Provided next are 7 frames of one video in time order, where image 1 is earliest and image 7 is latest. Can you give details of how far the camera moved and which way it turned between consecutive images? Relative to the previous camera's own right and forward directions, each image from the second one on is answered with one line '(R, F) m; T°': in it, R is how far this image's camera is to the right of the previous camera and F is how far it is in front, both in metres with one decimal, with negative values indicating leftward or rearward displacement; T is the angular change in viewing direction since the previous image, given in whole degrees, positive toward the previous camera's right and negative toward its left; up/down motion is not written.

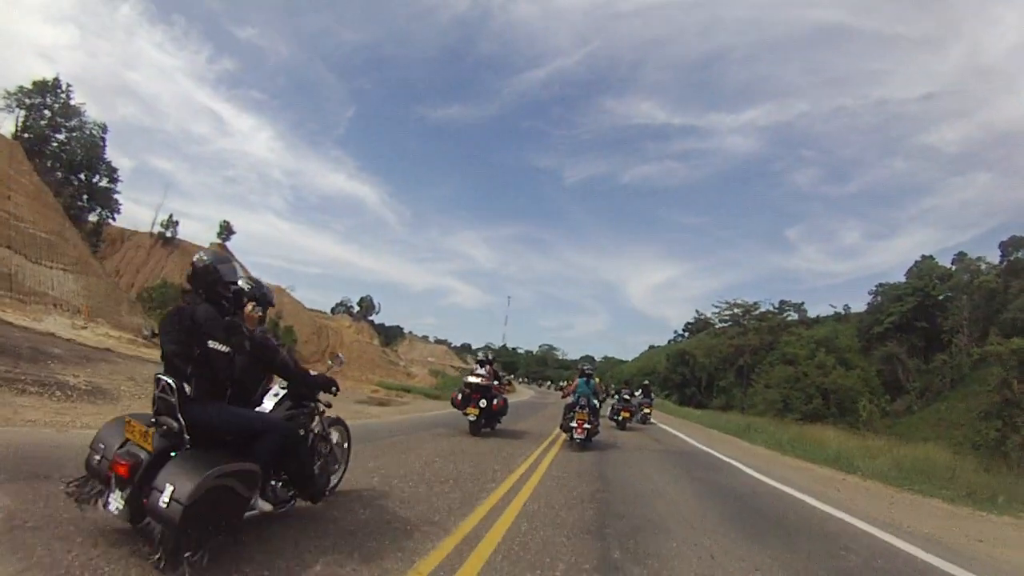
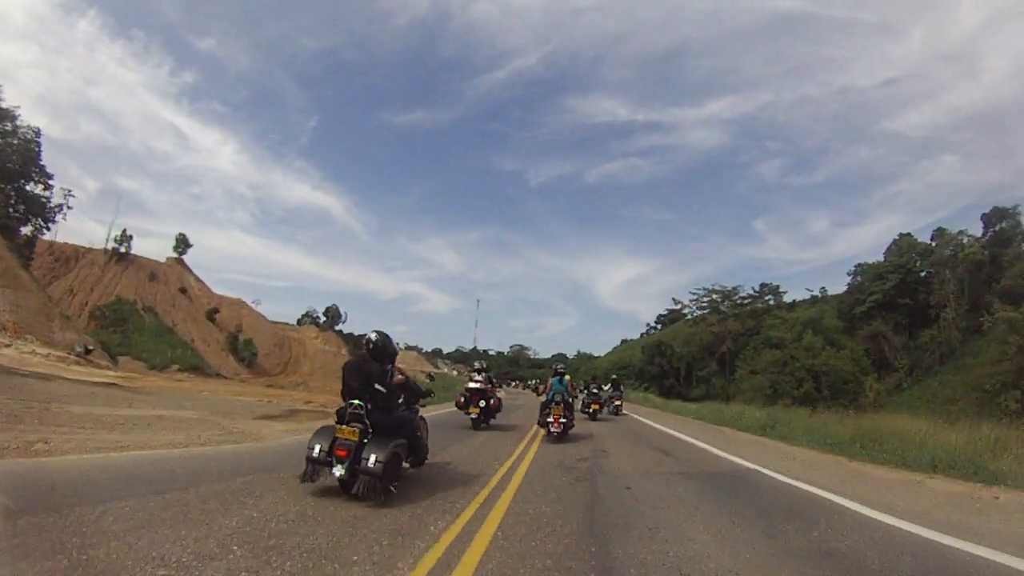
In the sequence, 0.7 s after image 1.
(+0.2, +2.2) m; +2°
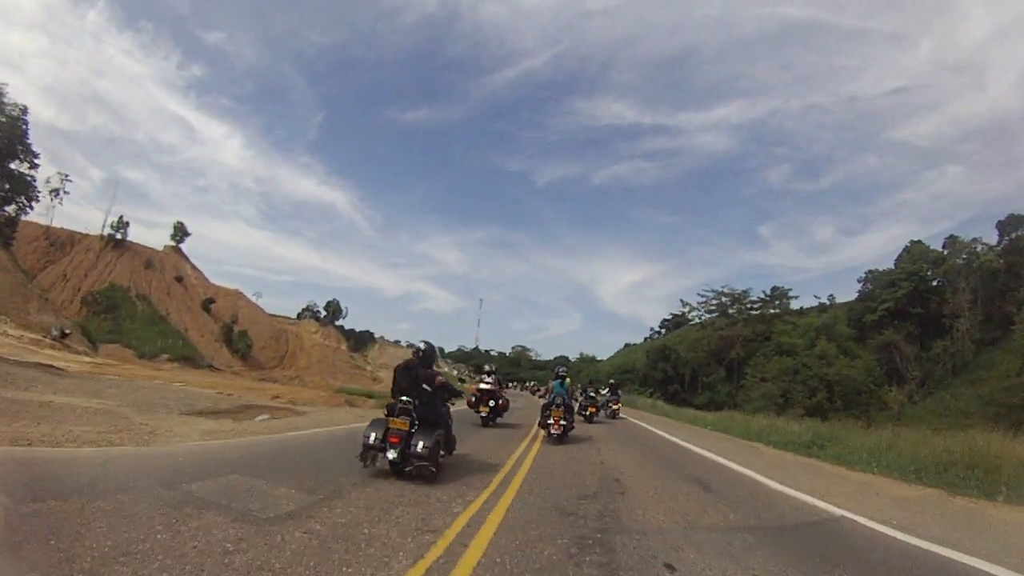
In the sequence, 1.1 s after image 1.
(+0.1, +1.3) m; 0°
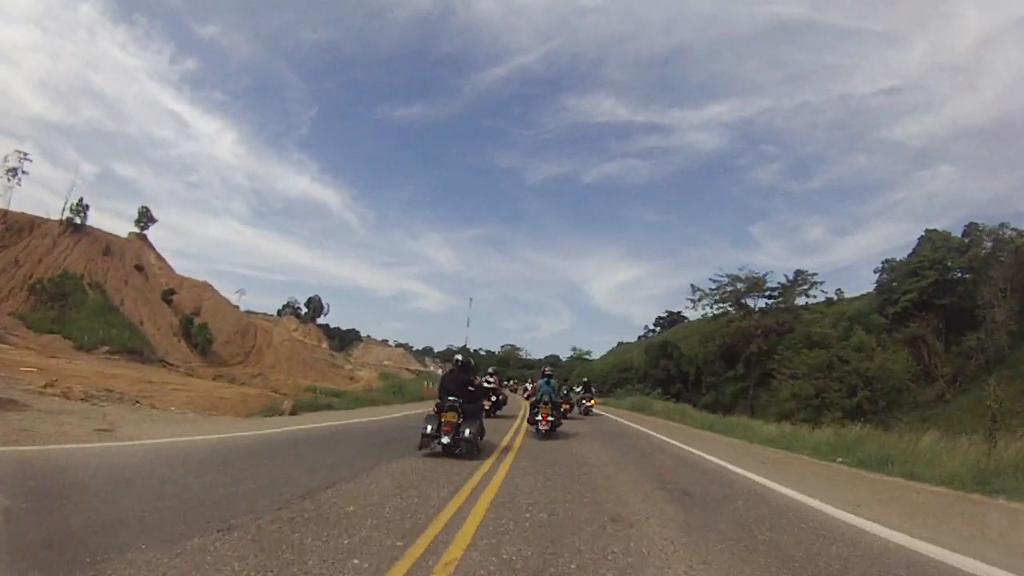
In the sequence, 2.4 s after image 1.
(+0.2, +4.5) m; +1°
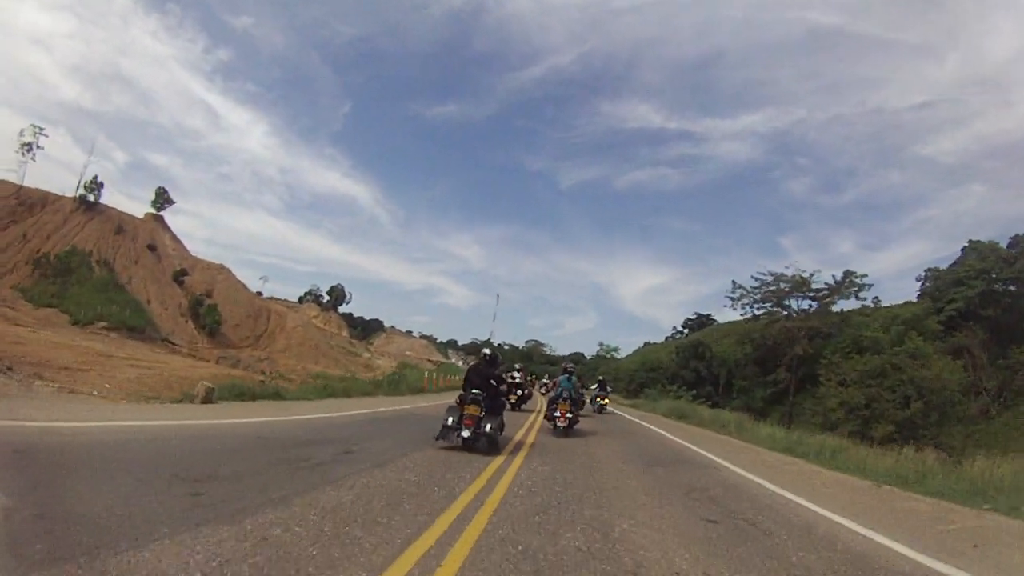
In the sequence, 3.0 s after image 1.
(+0.1, +2.1) m; -2°
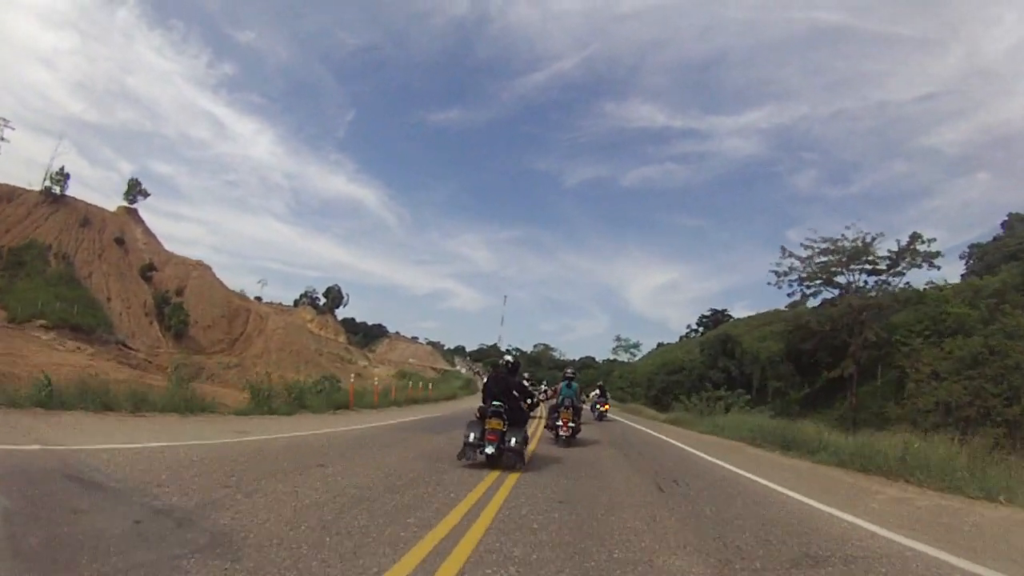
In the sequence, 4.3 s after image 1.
(+0.3, +4.8) m; -1°
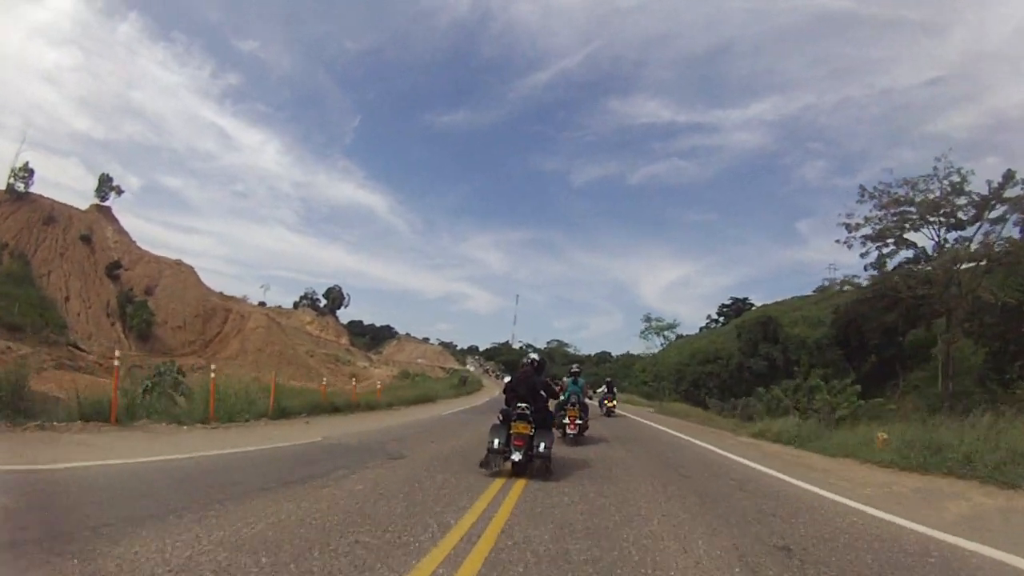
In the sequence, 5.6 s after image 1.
(+0.3, +4.5) m; -1°
